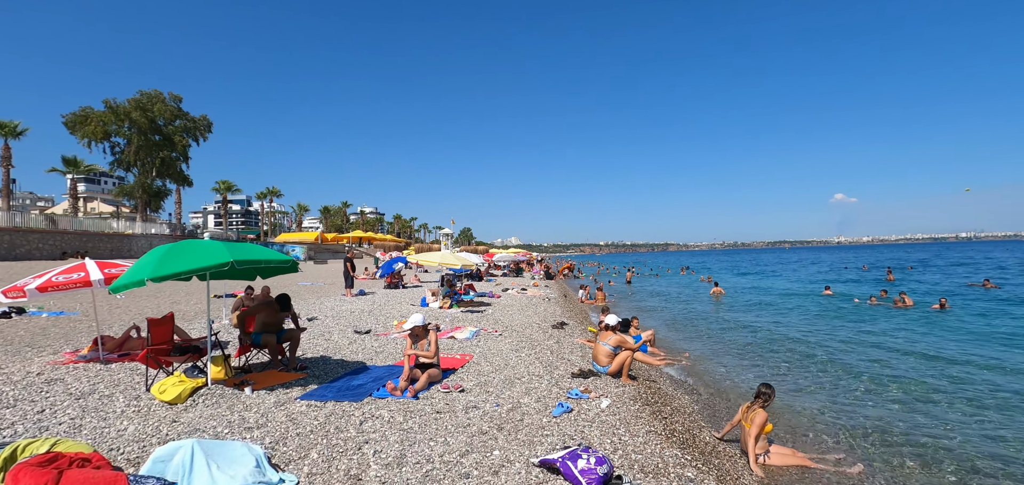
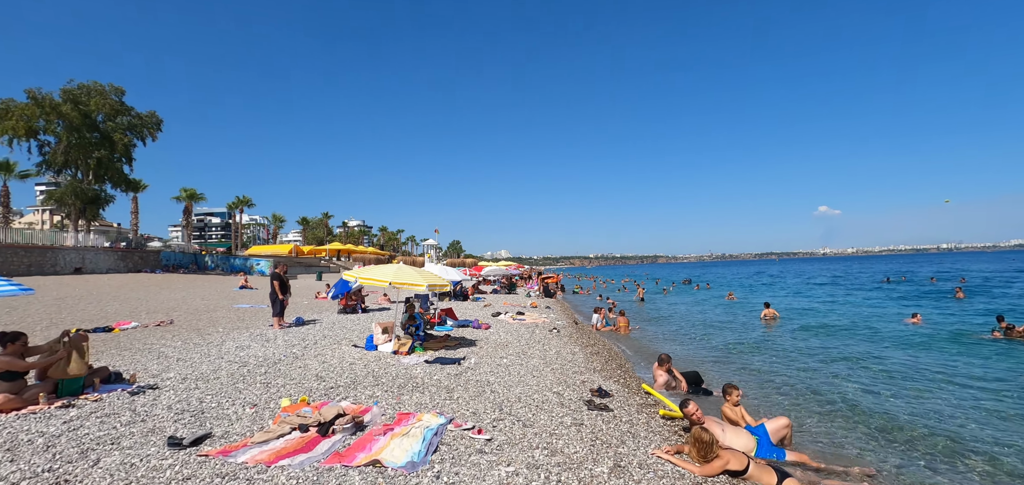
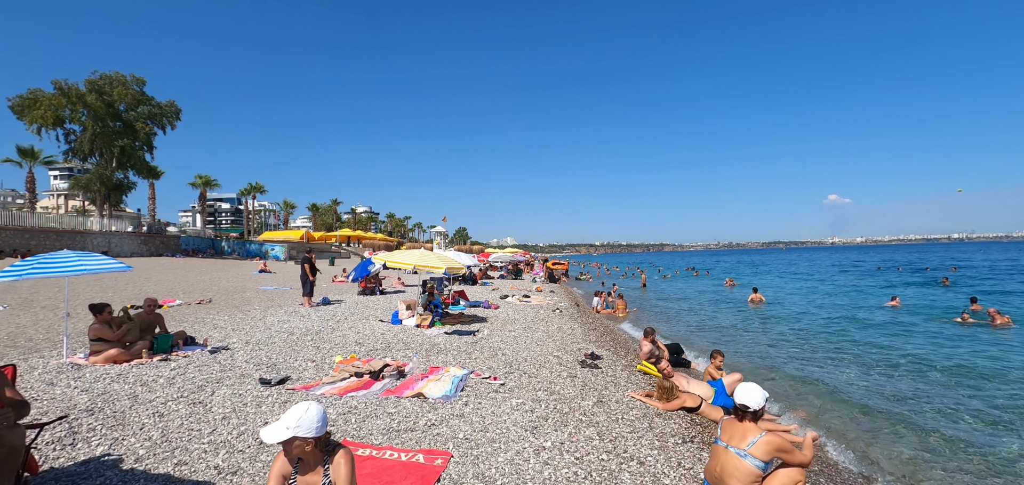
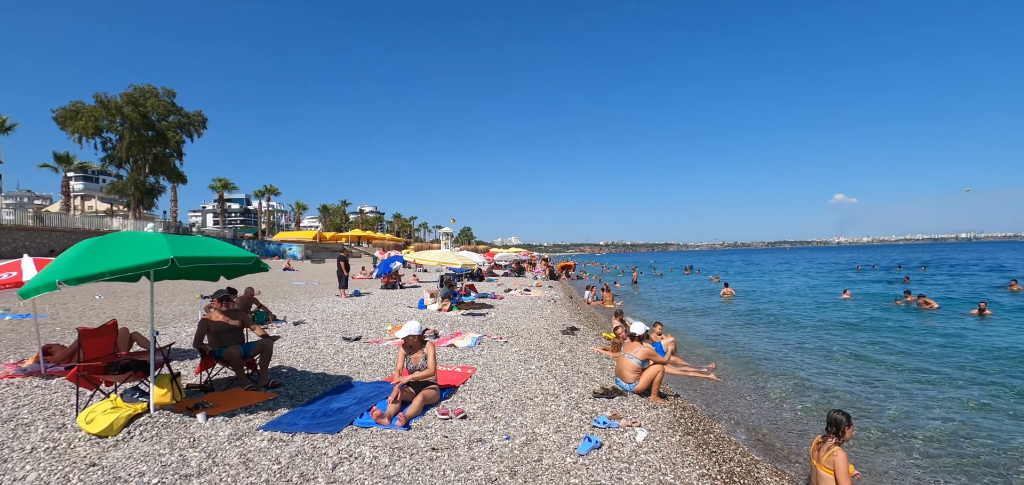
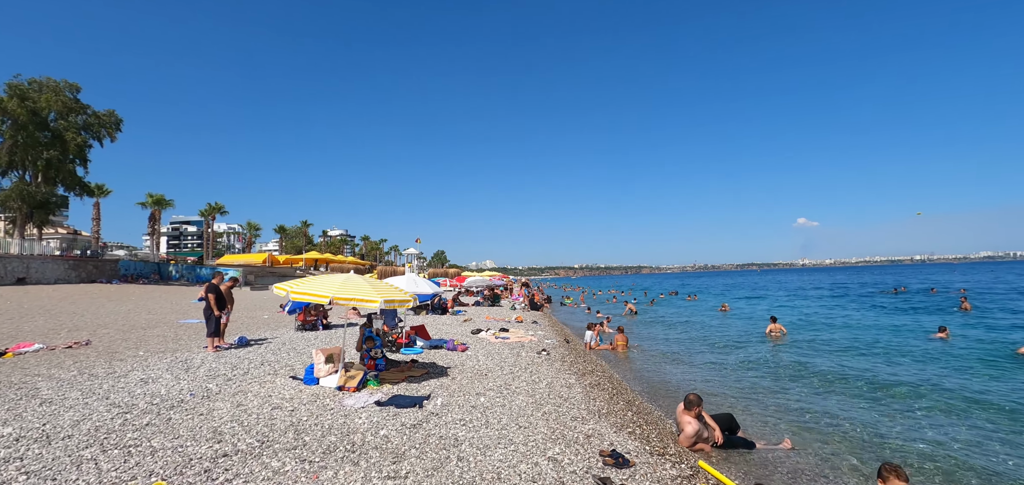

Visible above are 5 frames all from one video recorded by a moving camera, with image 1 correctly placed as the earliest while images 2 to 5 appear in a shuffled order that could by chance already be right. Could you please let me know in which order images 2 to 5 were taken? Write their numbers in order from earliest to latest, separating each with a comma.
4, 3, 2, 5
